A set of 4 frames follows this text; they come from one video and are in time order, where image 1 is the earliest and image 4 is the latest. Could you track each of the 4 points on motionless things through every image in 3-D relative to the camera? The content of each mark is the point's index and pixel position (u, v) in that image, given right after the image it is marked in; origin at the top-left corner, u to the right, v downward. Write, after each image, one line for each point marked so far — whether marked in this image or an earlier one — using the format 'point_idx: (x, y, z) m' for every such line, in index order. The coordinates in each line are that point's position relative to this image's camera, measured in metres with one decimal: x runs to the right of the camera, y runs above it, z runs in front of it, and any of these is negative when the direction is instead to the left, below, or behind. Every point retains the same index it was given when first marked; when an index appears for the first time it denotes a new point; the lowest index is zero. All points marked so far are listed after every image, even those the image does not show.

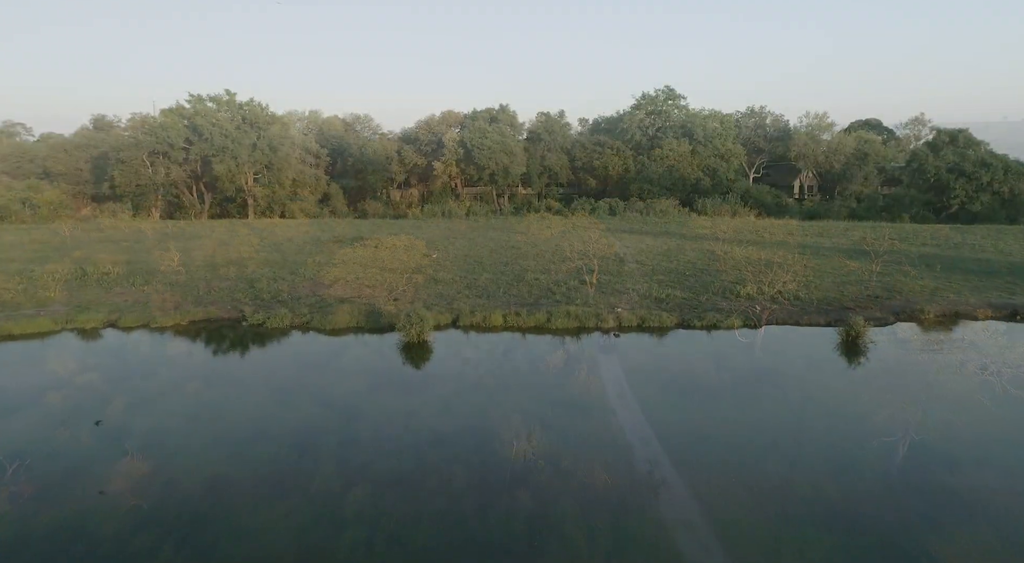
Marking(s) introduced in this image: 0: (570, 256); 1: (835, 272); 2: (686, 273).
0: (+1.6, +0.7, +19.9) m
1: (+7.8, +0.2, +17.2) m
2: (+4.2, +0.1, +17.0) m
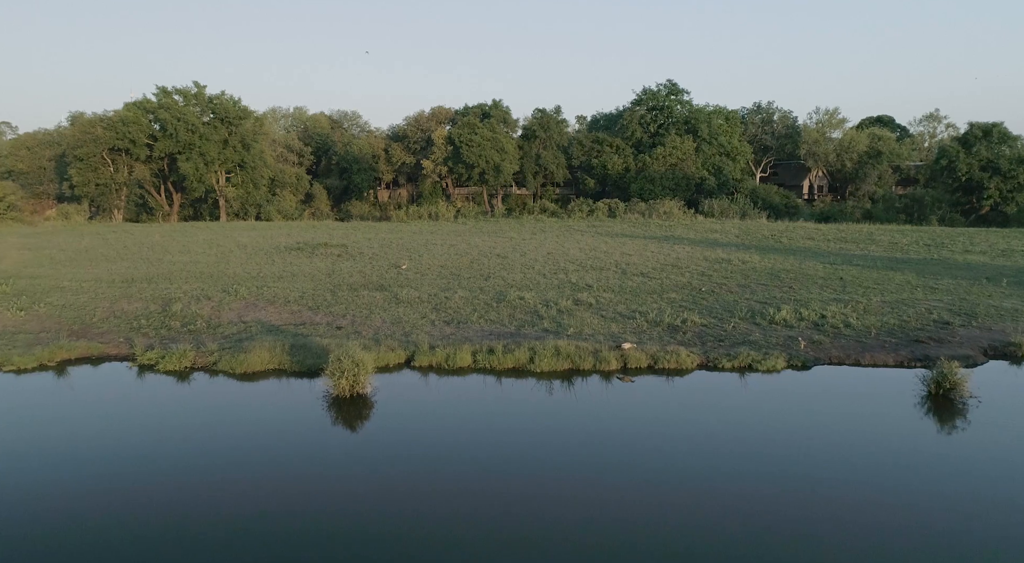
0: (+1.2, +0.3, +17.0) m
1: (+7.4, -0.1, +14.4) m
2: (+3.8, -0.2, +14.1) m
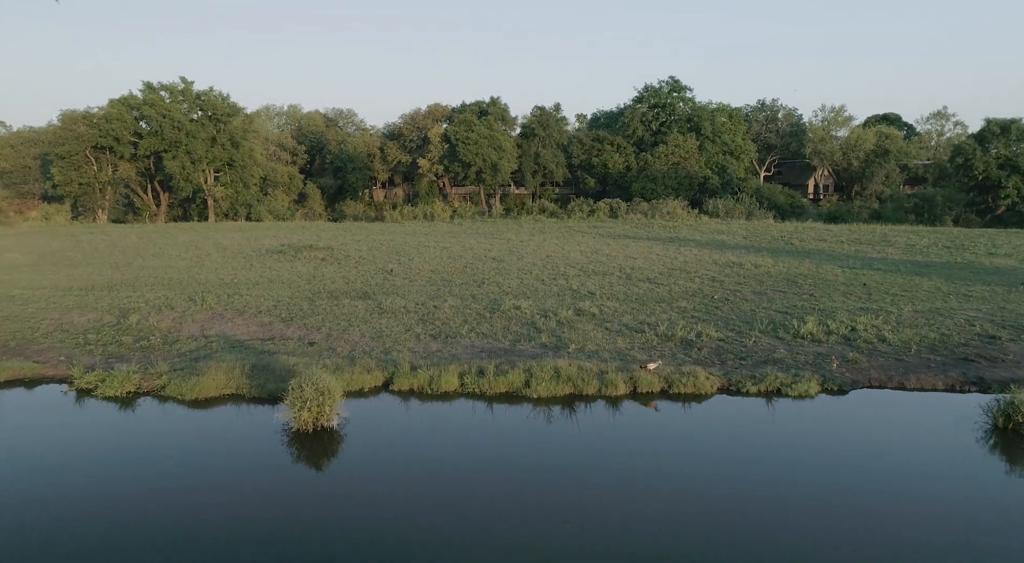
0: (+1.2, +0.2, +15.8) m
1: (+7.3, -0.3, +13.2) m
2: (+3.7, -0.3, +12.9) m
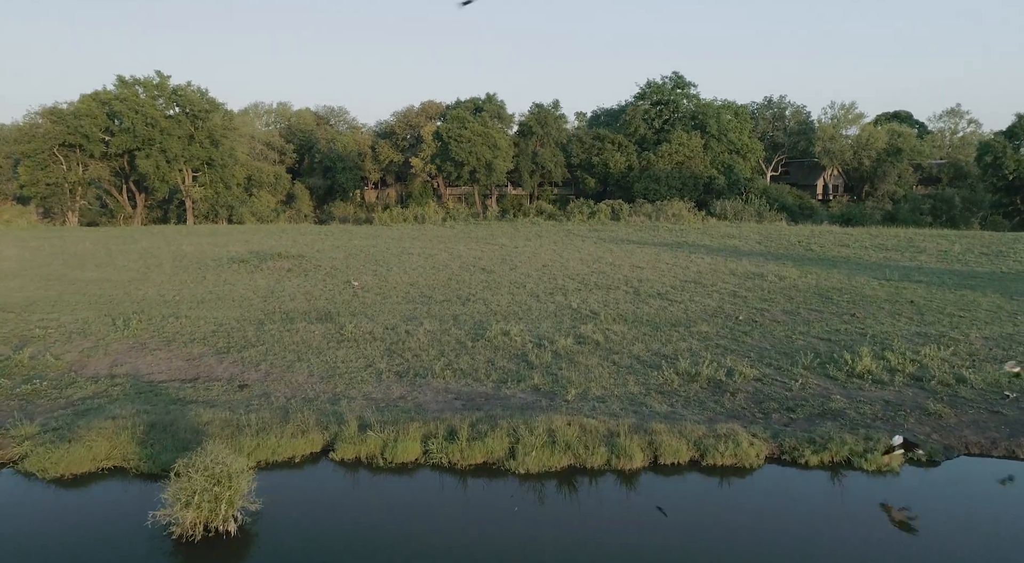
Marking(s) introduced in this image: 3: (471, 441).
0: (+1.0, -0.1, +13.7) m
1: (+7.1, -0.5, +11.1) m
2: (+3.5, -0.6, +10.9) m
3: (-0.3, -1.4, +6.2) m
